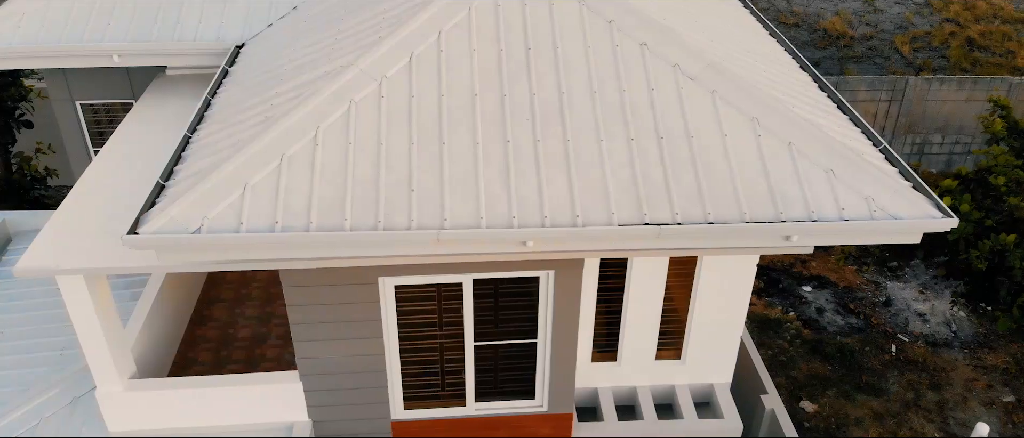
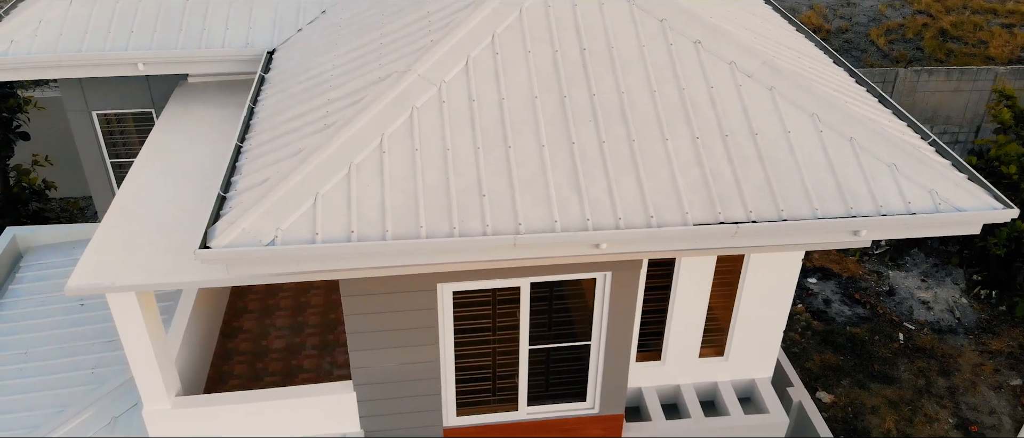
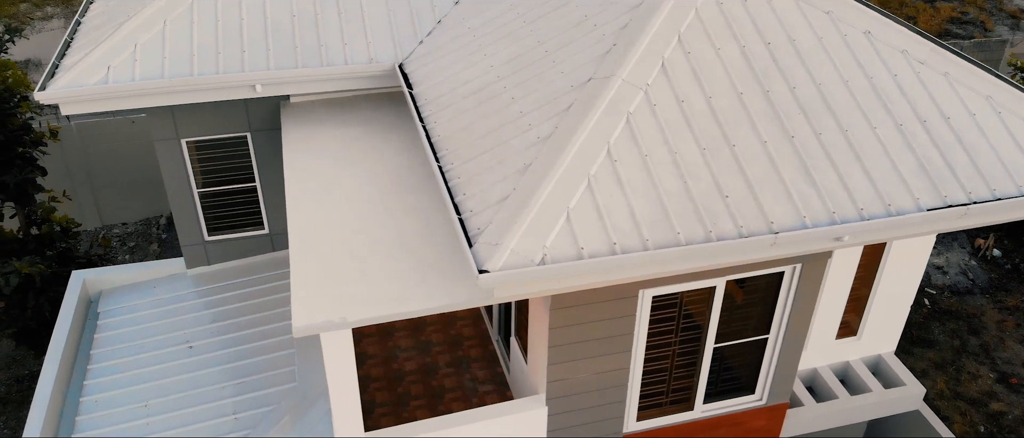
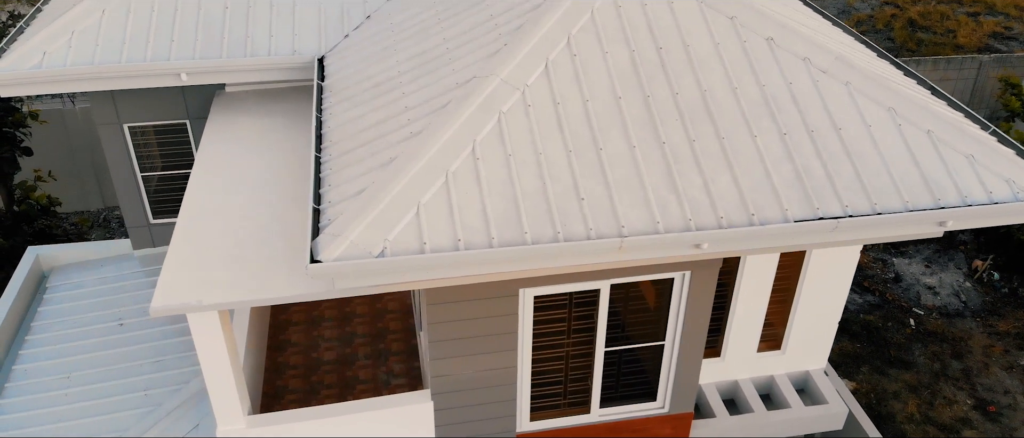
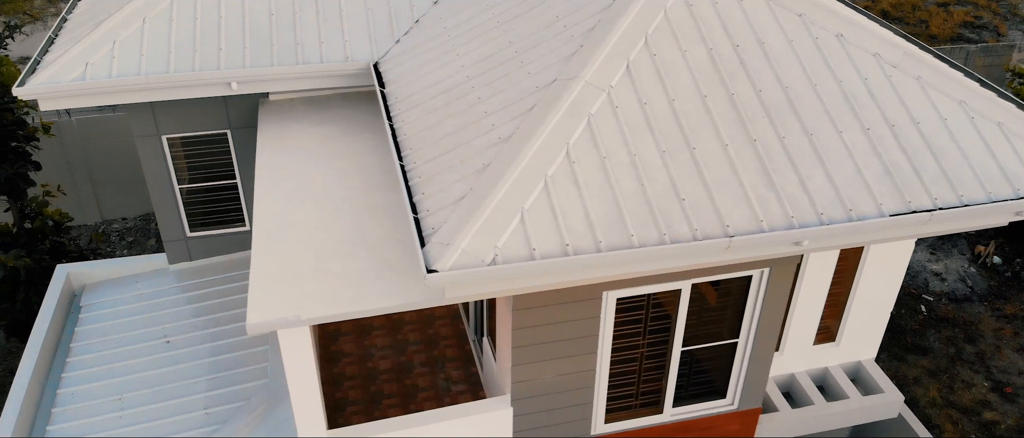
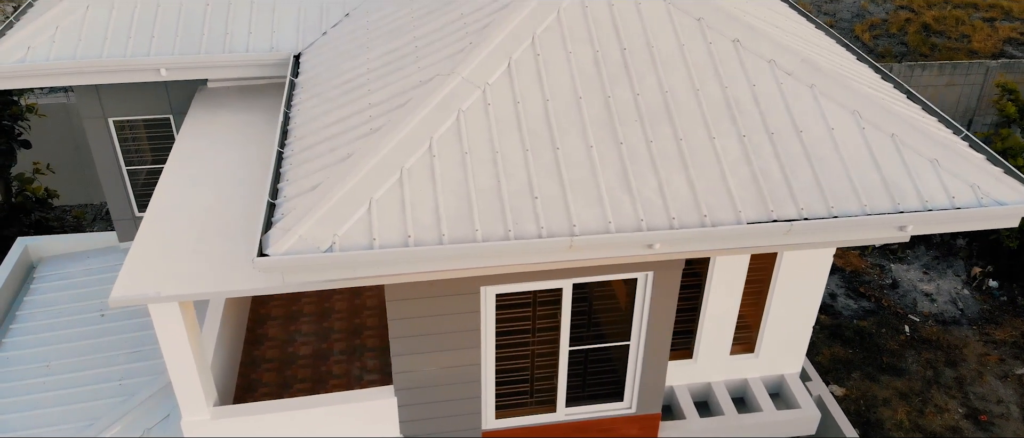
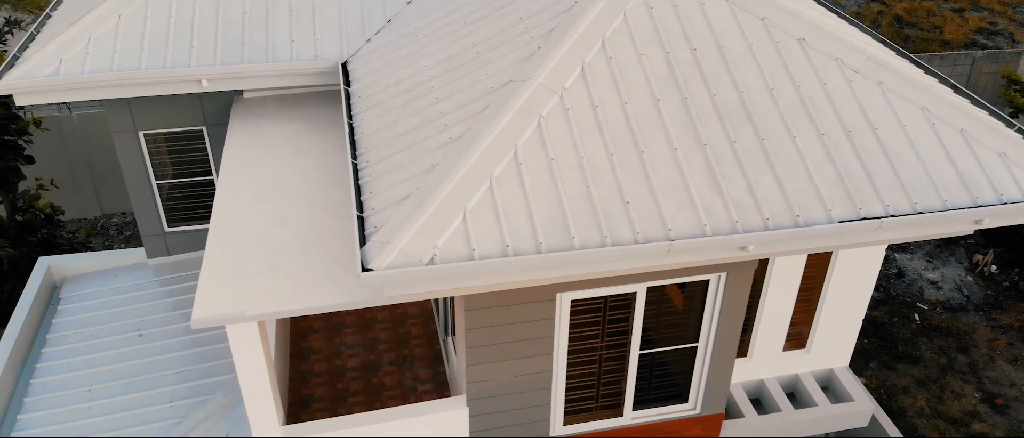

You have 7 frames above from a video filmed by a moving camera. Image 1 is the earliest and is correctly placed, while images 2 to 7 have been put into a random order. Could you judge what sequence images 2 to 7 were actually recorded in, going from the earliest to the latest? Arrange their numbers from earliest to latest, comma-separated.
2, 6, 4, 7, 5, 3
